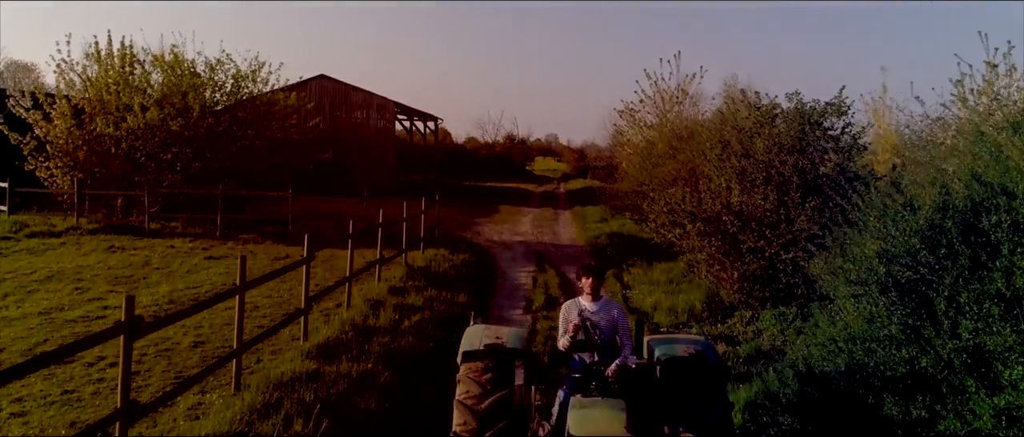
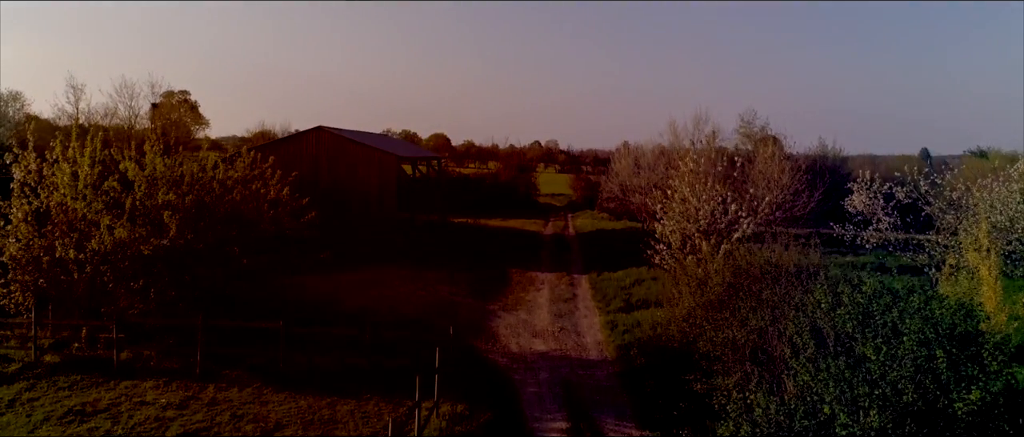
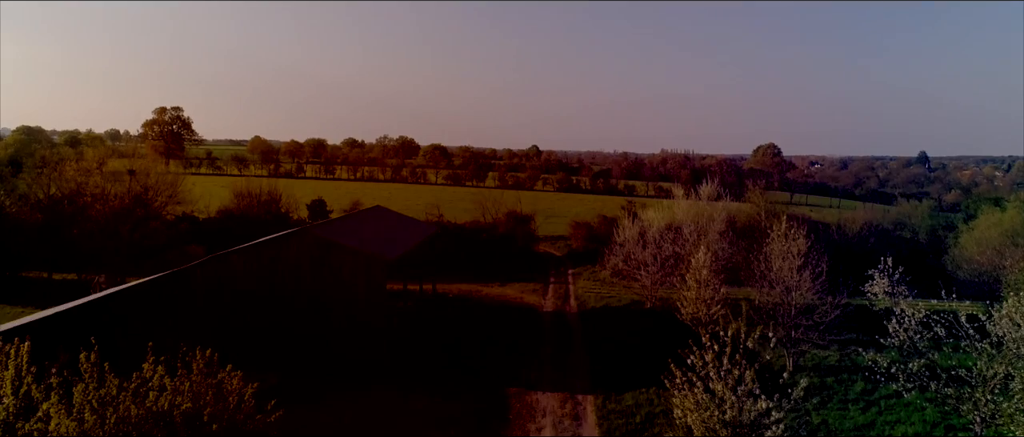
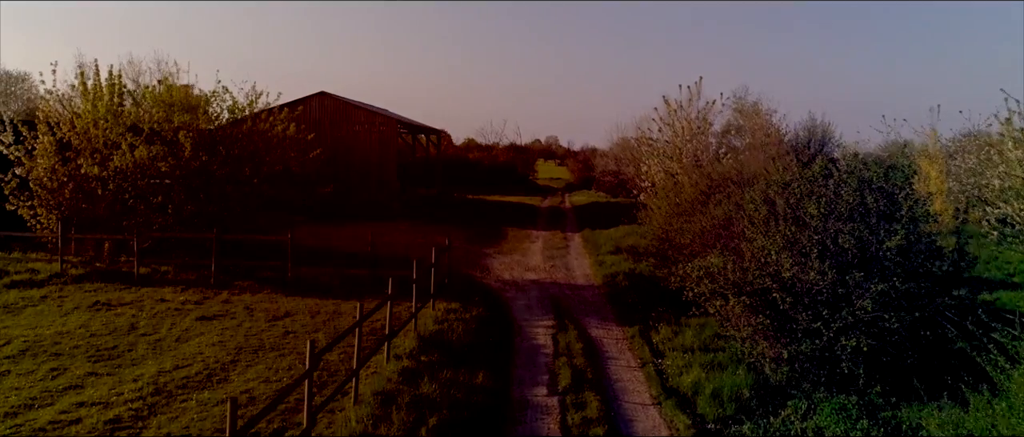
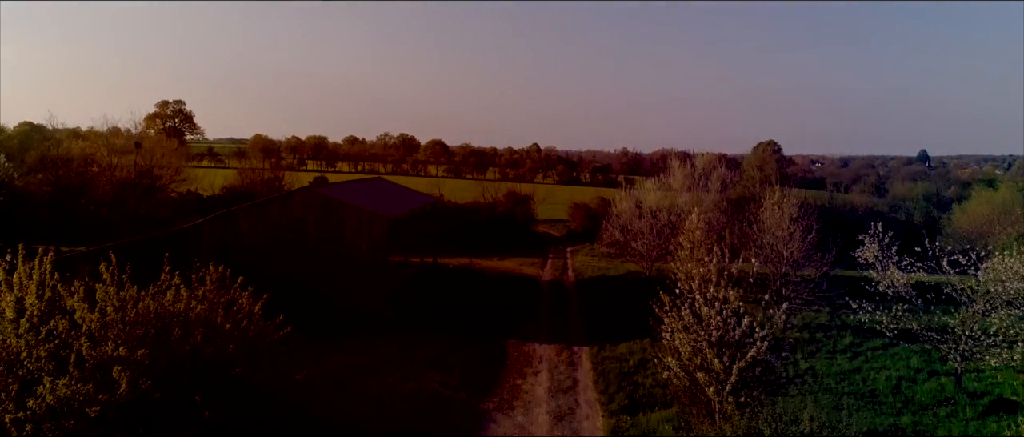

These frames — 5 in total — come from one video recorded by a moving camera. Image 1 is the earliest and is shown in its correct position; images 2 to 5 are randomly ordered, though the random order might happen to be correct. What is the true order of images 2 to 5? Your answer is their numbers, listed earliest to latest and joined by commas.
4, 2, 5, 3
